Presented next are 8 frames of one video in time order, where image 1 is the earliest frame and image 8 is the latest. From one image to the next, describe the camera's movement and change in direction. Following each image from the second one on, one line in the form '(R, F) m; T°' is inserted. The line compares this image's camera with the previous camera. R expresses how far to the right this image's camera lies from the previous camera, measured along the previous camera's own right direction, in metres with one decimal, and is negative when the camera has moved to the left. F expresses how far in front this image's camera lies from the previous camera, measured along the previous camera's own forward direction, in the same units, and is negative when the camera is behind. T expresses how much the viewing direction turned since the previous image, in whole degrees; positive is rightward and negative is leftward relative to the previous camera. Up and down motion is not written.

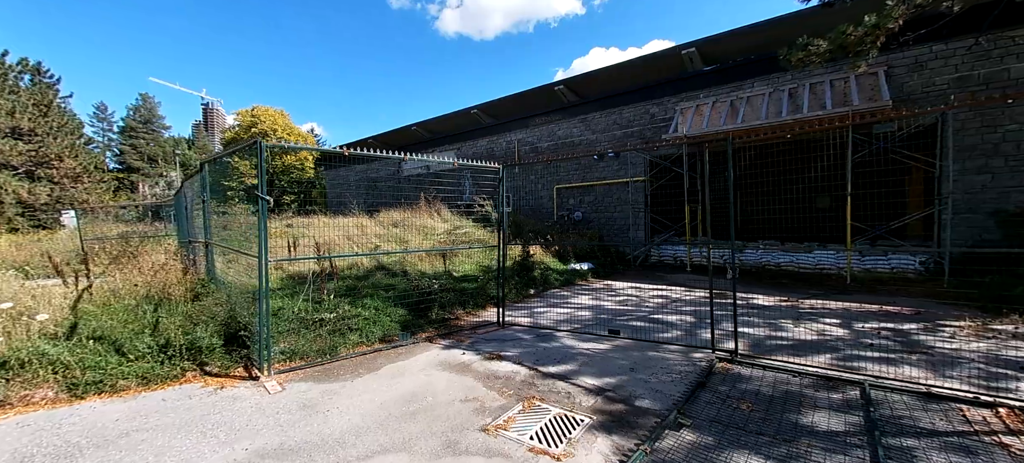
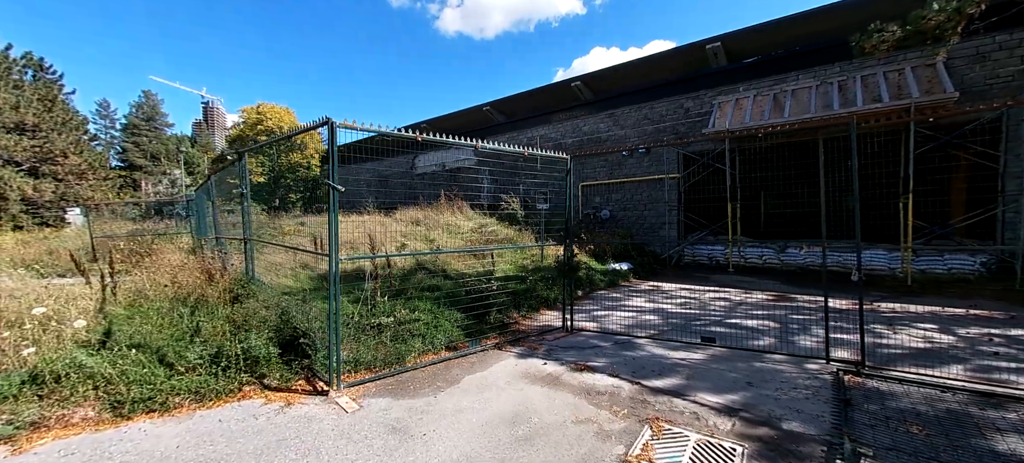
(-0.7, +0.4) m; 0°
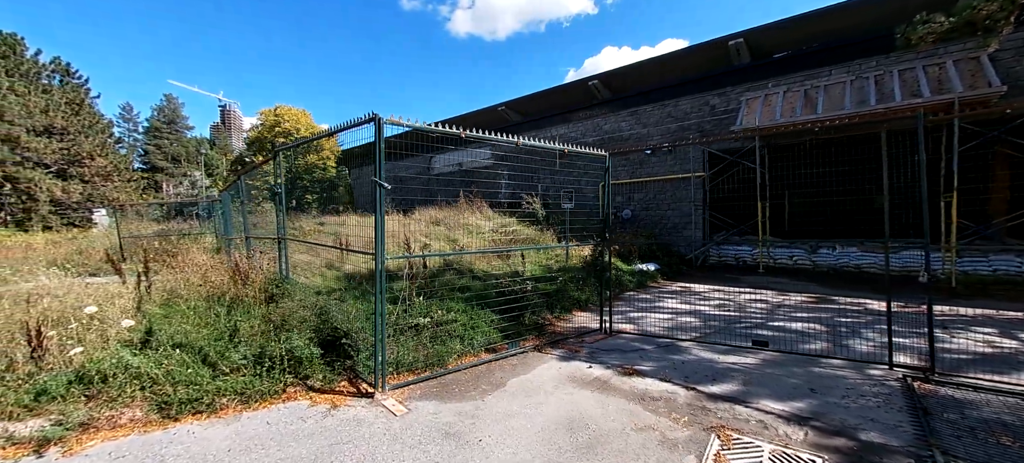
(-0.3, +0.1) m; -2°
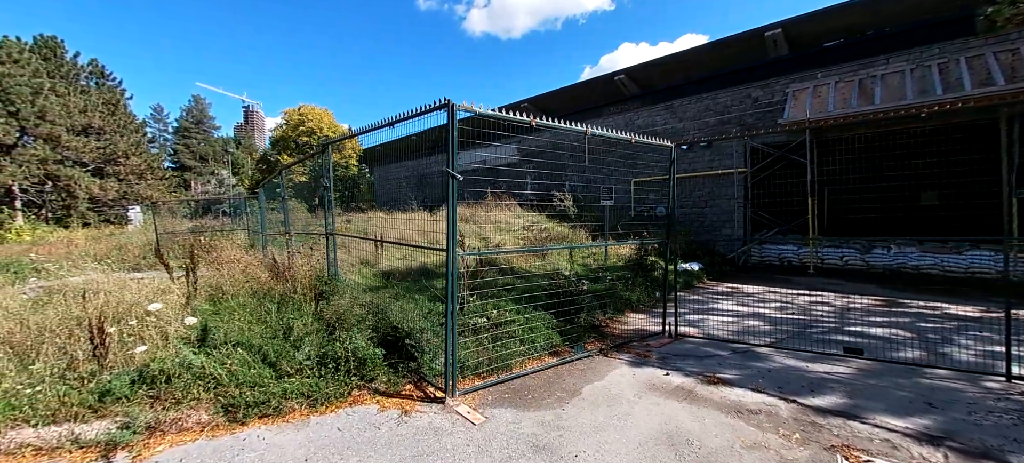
(-0.4, +0.2) m; -2°
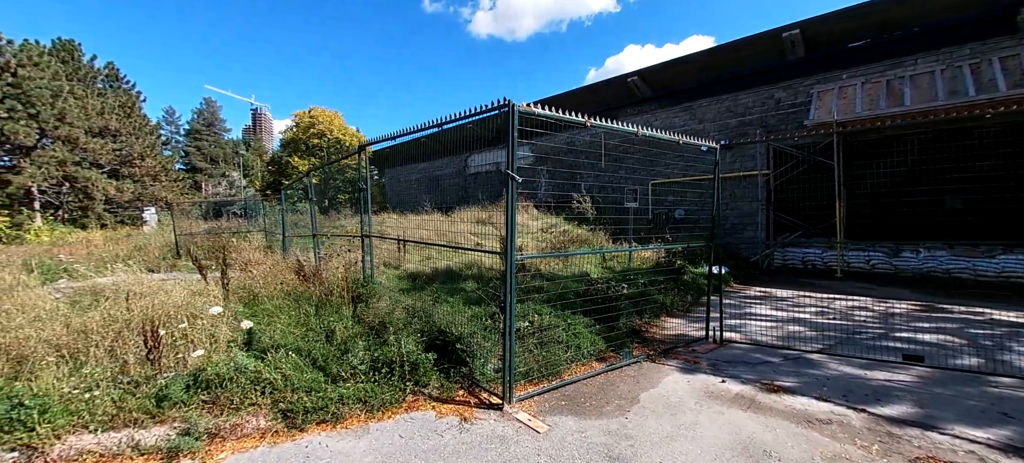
(-0.3, +0.1) m; -1°
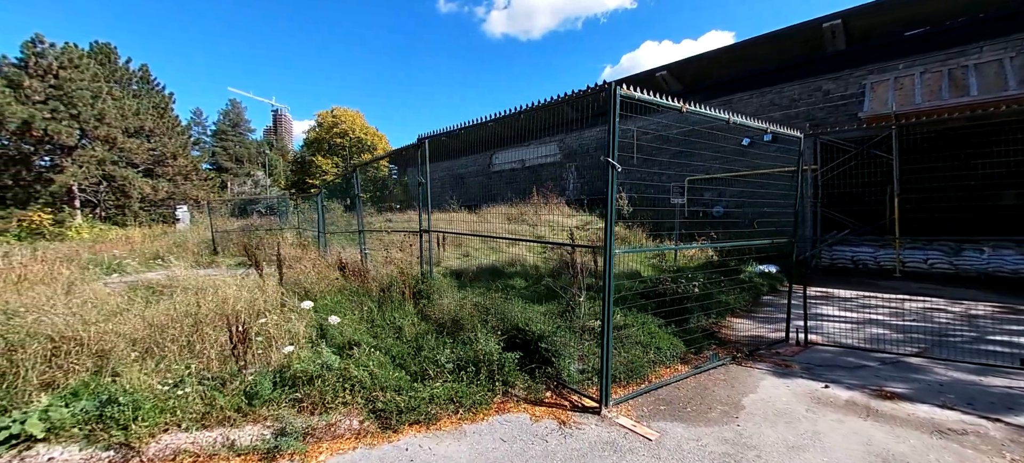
(-0.5, +0.1) m; -2°
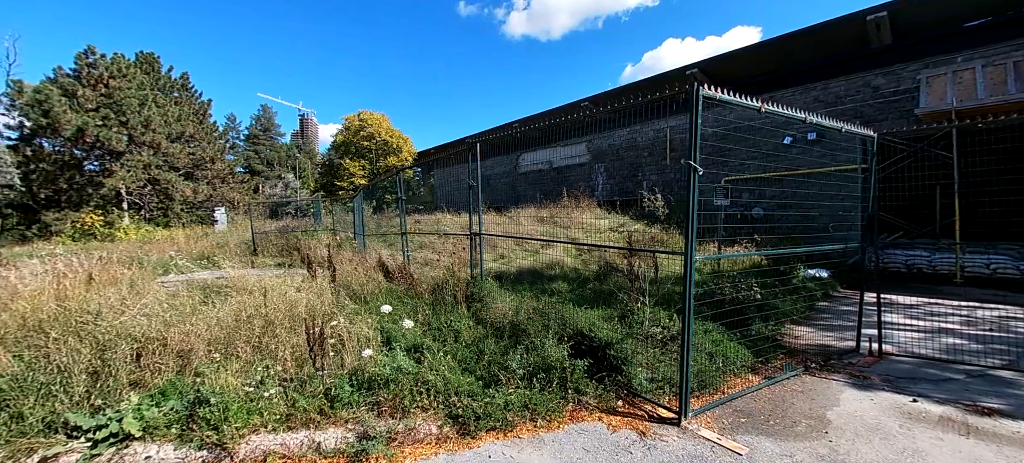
(-0.3, 0.0) m; -3°
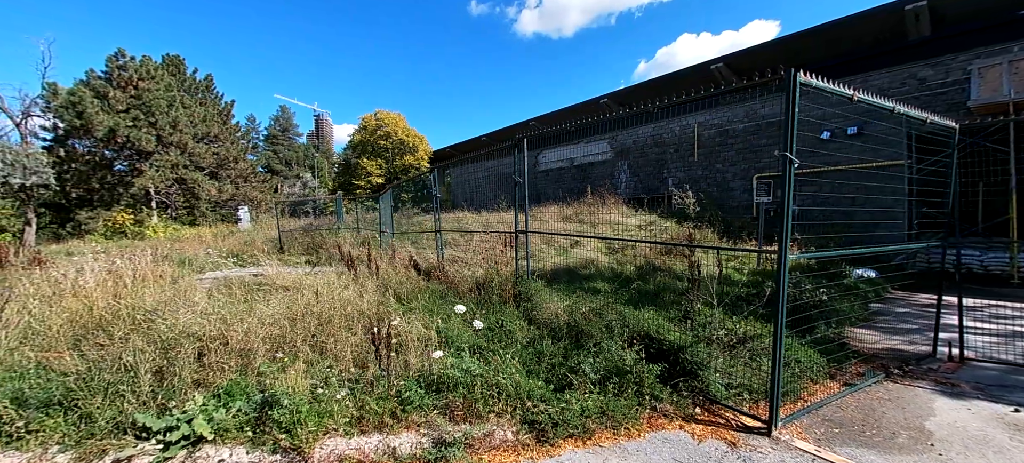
(-0.3, +0.1) m; -2°
